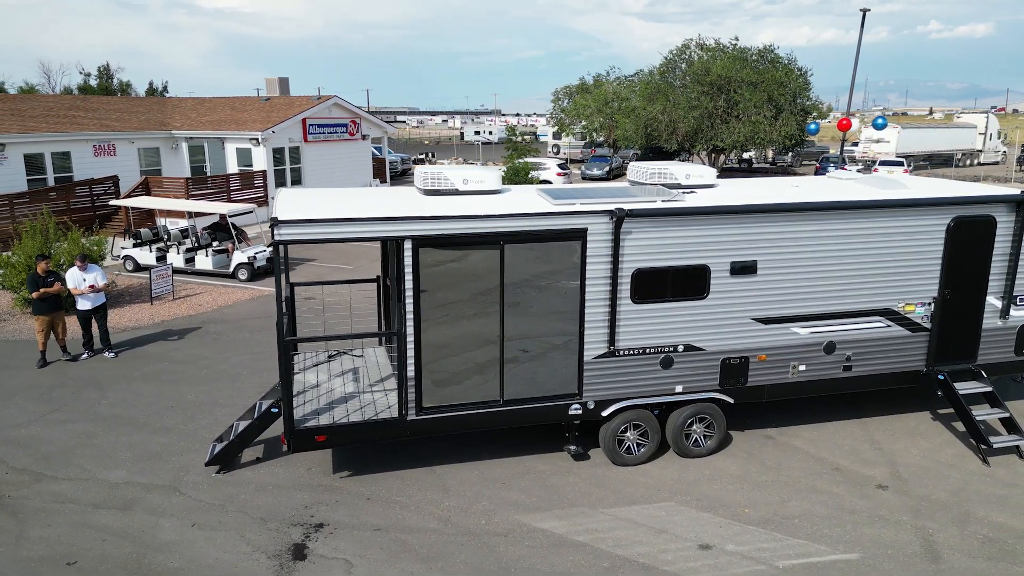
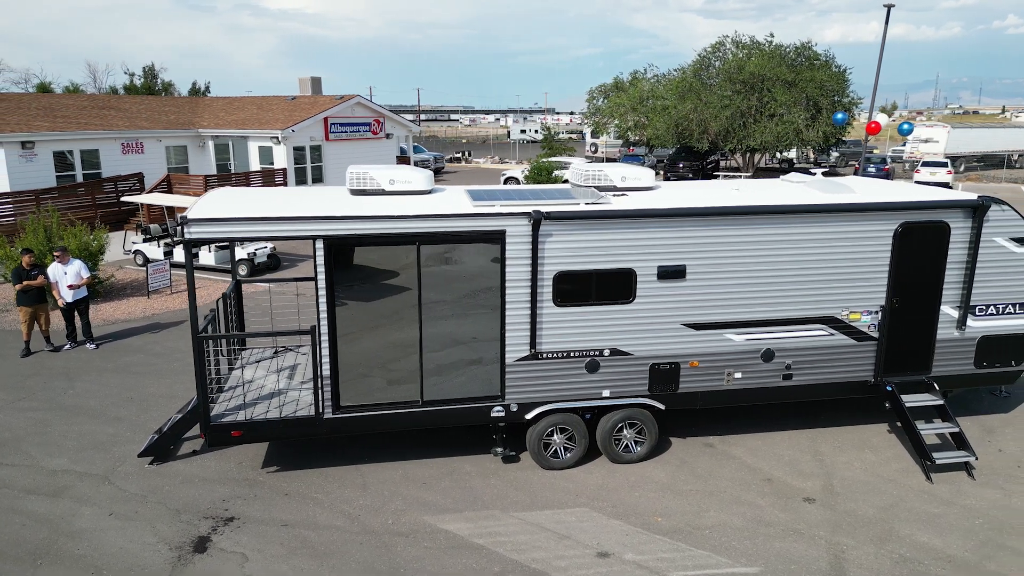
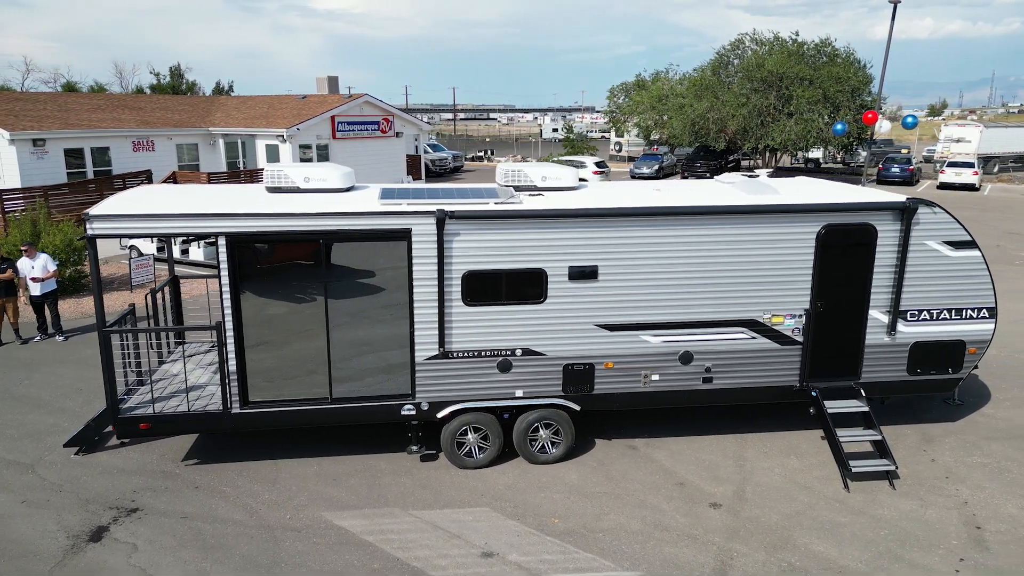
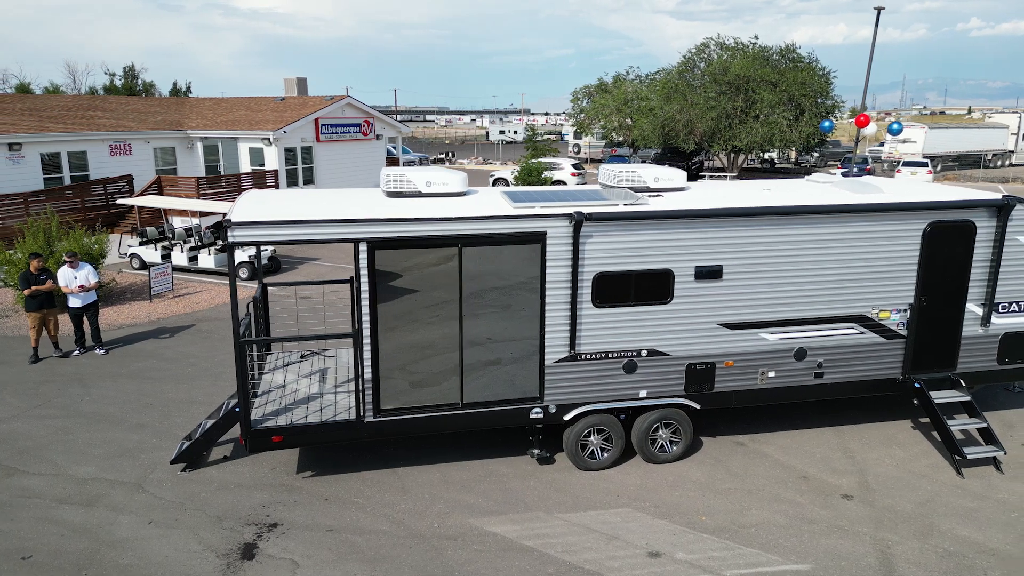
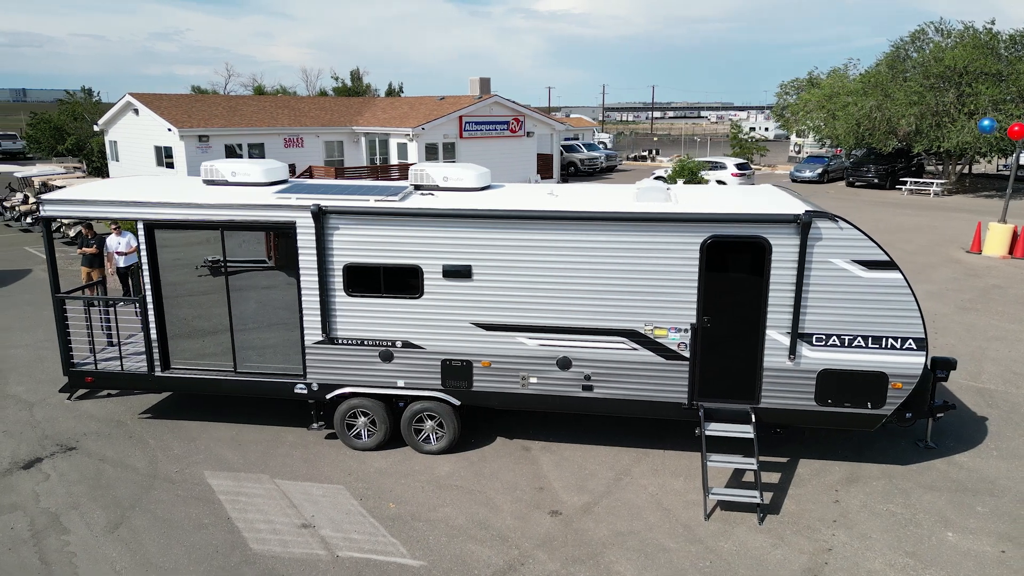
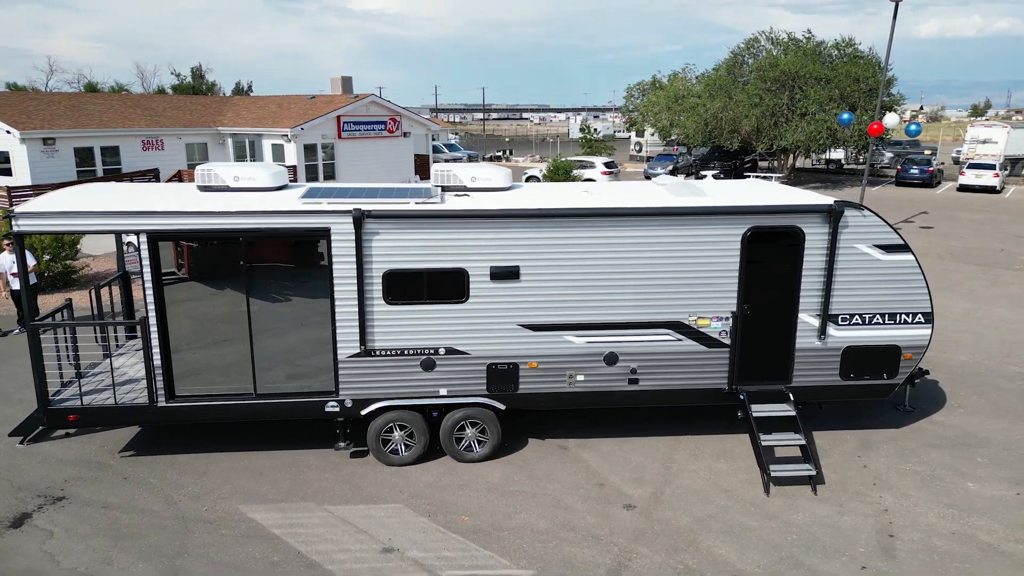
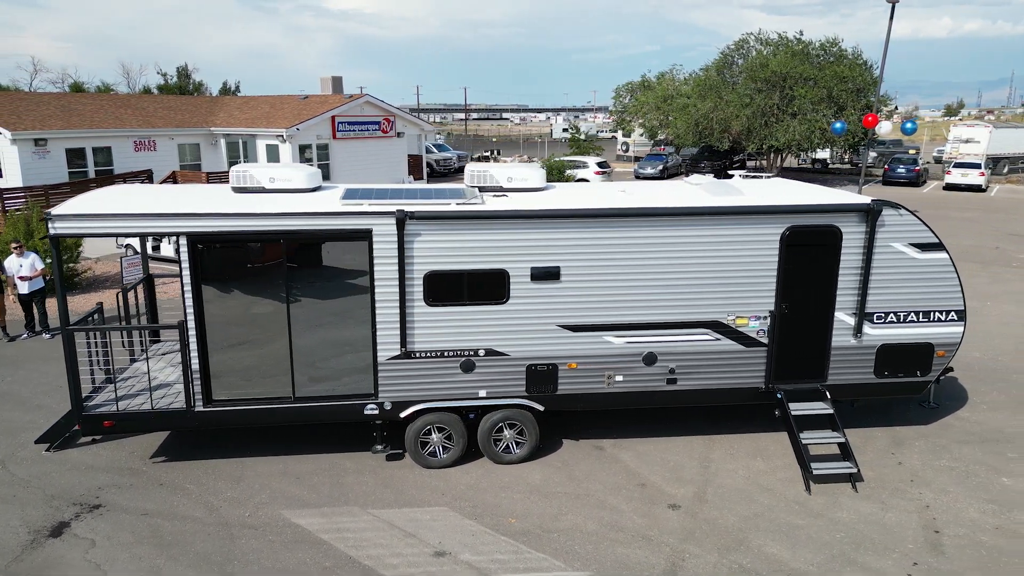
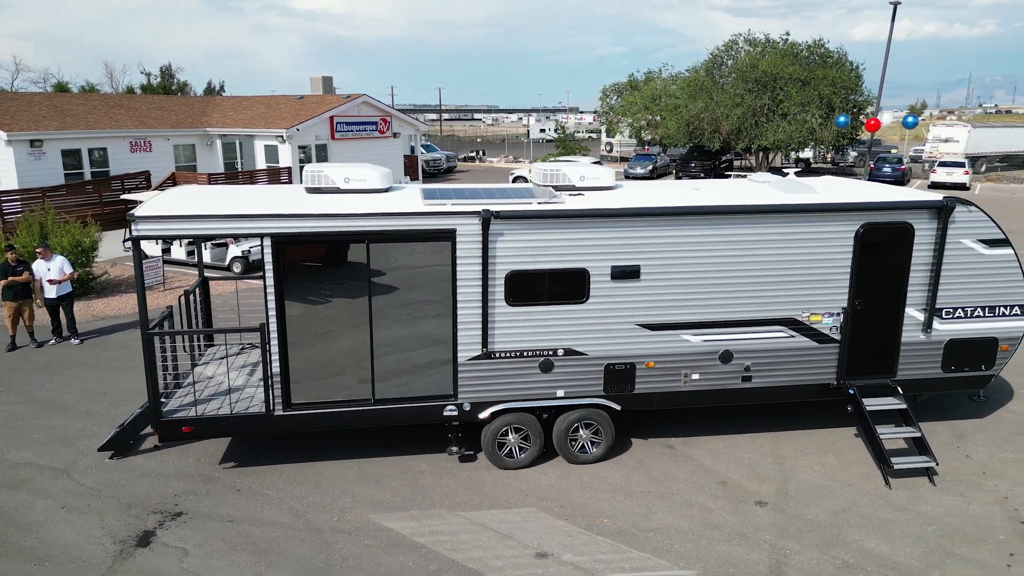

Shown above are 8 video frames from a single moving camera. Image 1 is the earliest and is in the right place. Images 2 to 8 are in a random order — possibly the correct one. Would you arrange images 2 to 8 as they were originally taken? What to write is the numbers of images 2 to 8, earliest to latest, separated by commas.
4, 2, 8, 3, 7, 6, 5
